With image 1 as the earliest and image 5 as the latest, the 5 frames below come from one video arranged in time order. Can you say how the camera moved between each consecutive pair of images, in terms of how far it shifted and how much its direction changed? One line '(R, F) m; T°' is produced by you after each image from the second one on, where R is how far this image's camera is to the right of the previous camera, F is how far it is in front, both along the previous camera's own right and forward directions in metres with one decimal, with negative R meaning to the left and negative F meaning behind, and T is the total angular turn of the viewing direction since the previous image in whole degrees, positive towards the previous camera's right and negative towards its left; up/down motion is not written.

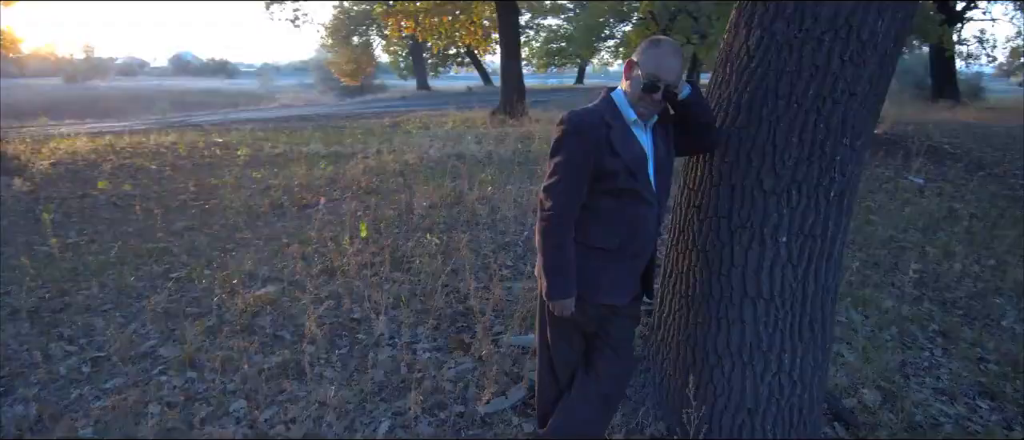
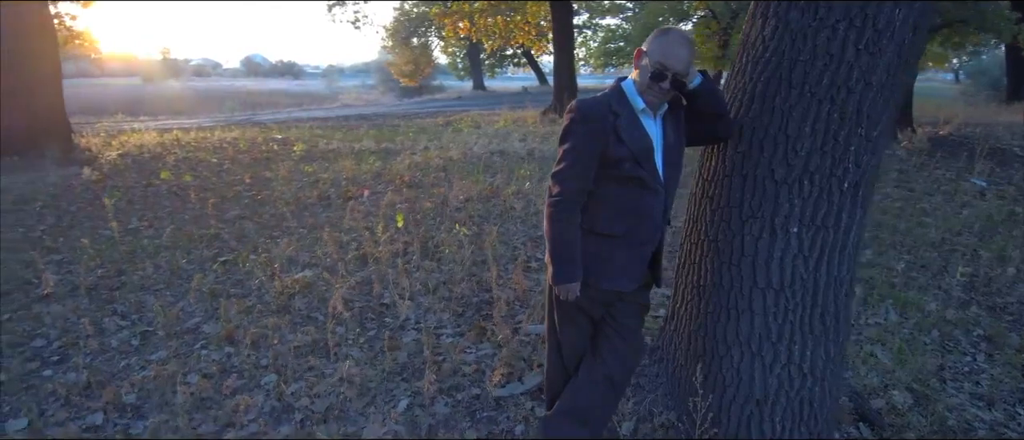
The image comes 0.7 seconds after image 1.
(+0.3, -0.1) m; -5°
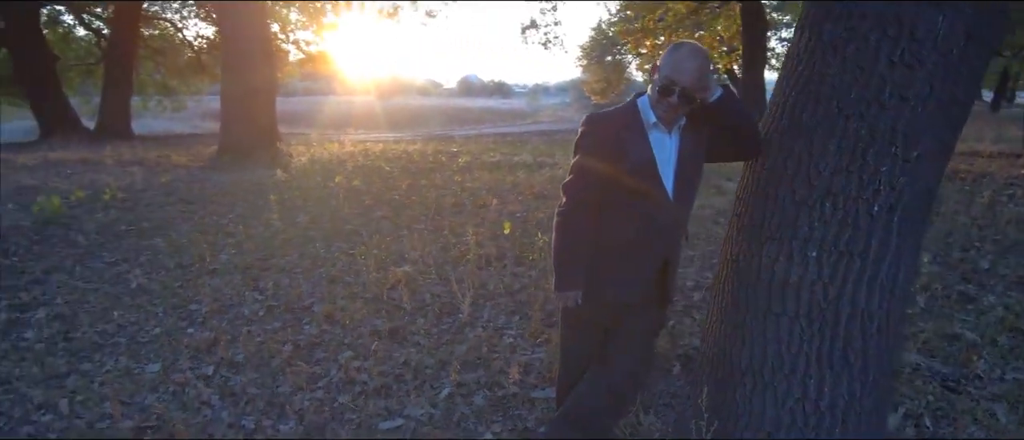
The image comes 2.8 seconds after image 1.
(+1.1, -0.1) m; -17°
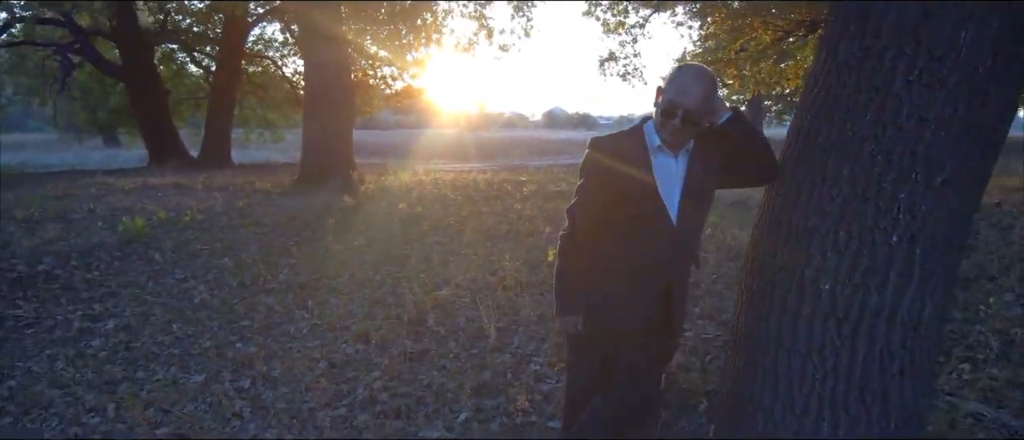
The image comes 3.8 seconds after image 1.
(+0.5, 0.0) m; -7°
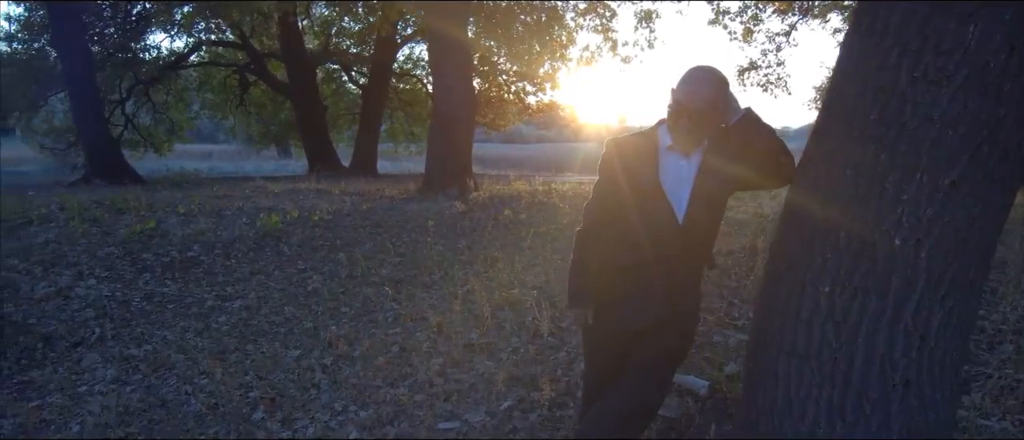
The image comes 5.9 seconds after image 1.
(+0.8, -0.2) m; -12°
